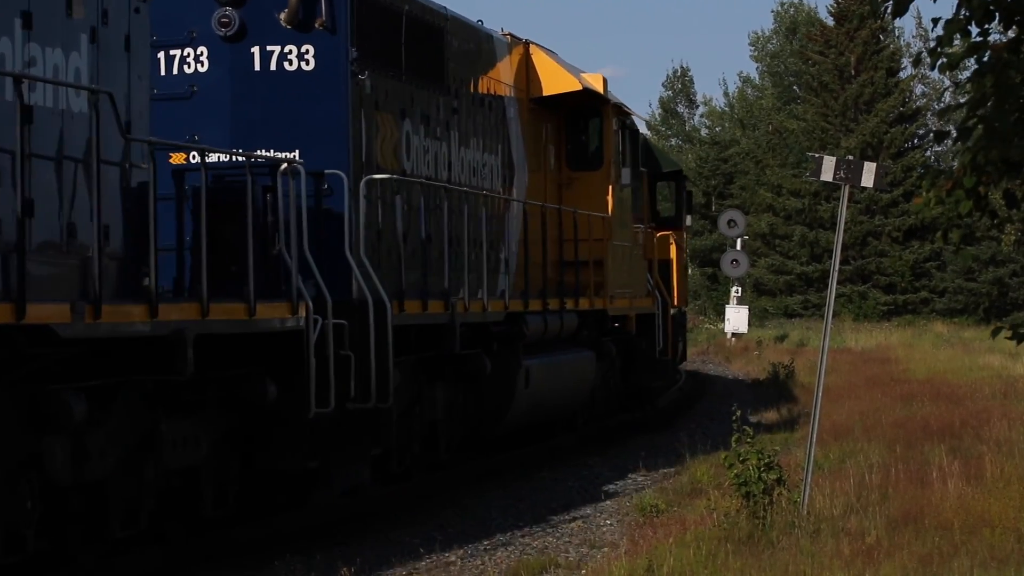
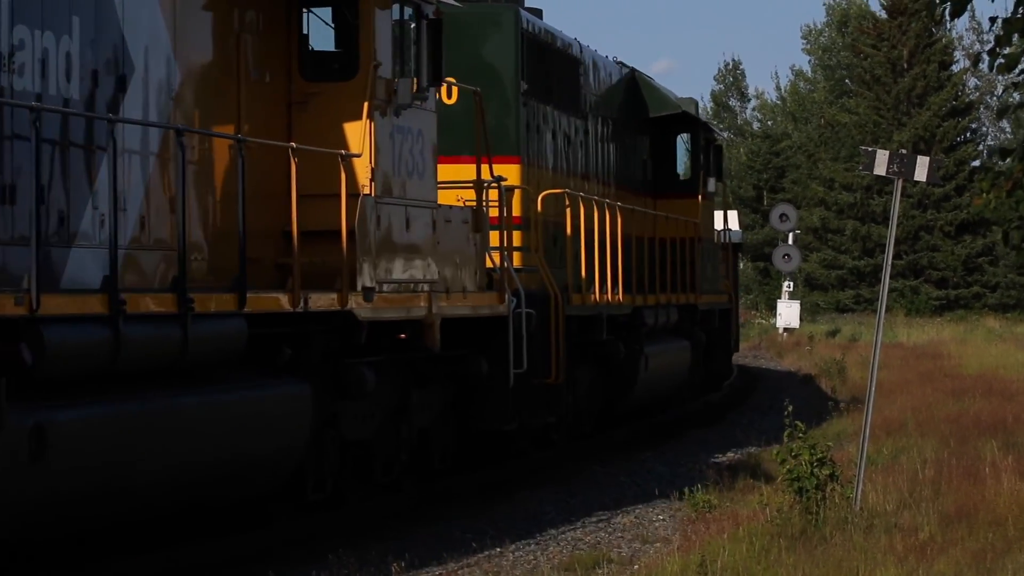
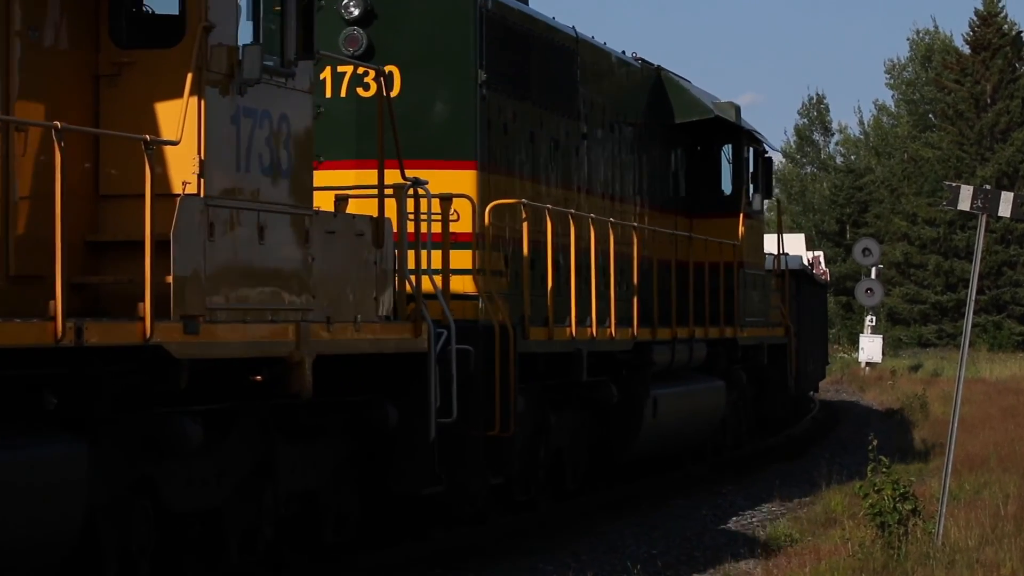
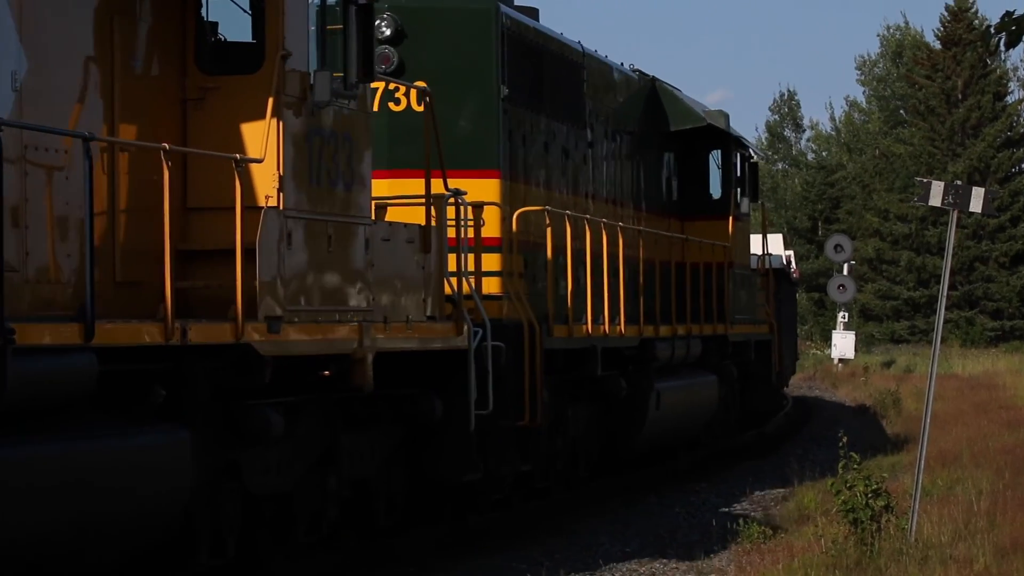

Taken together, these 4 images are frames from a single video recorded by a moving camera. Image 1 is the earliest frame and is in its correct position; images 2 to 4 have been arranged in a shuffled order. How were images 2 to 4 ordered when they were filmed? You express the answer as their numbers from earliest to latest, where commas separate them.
2, 4, 3
